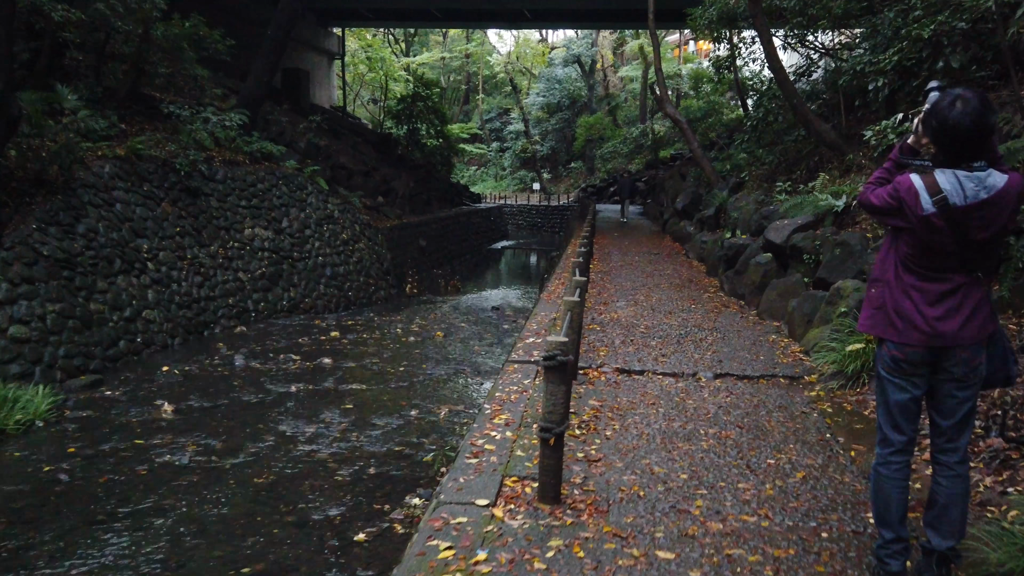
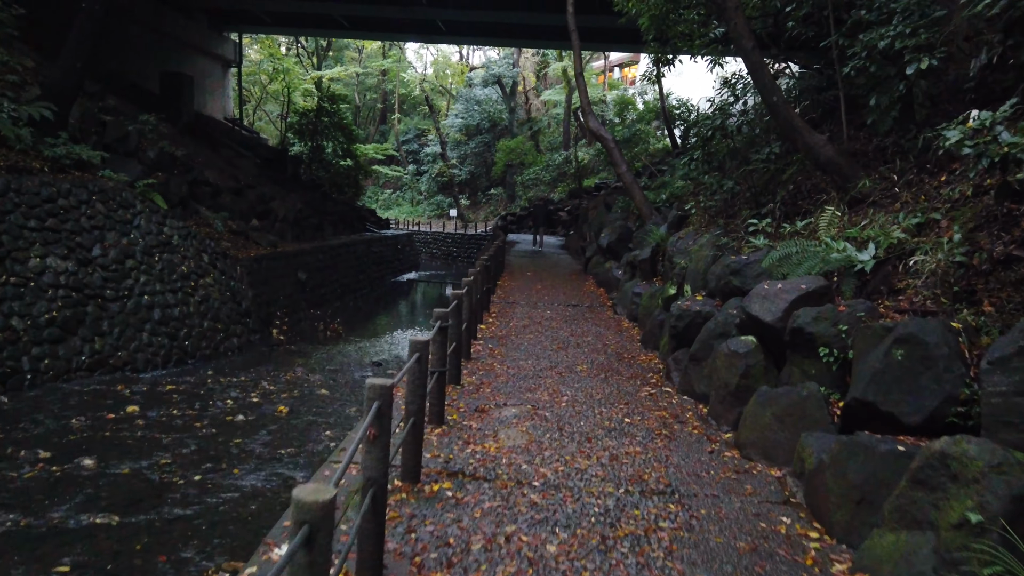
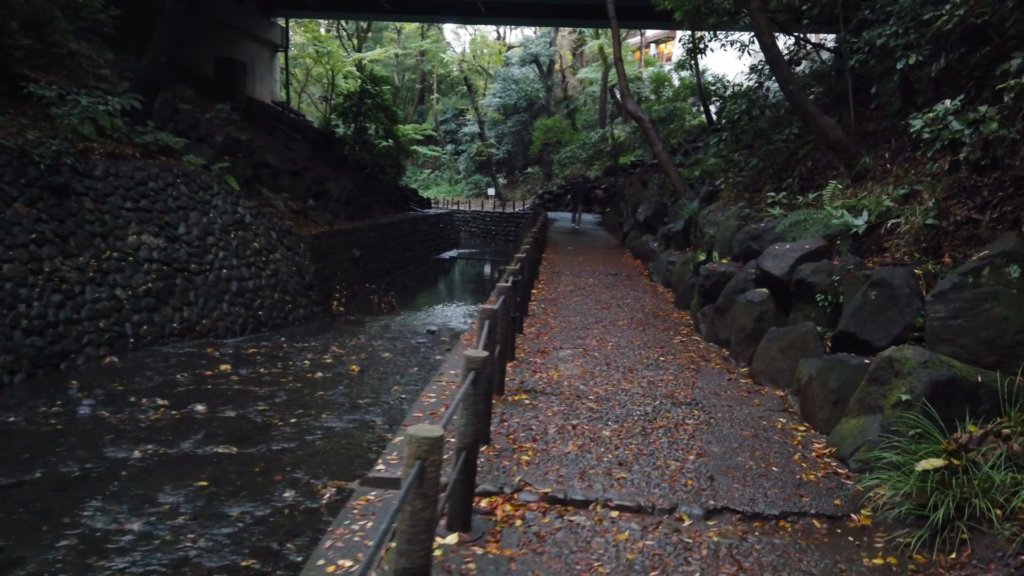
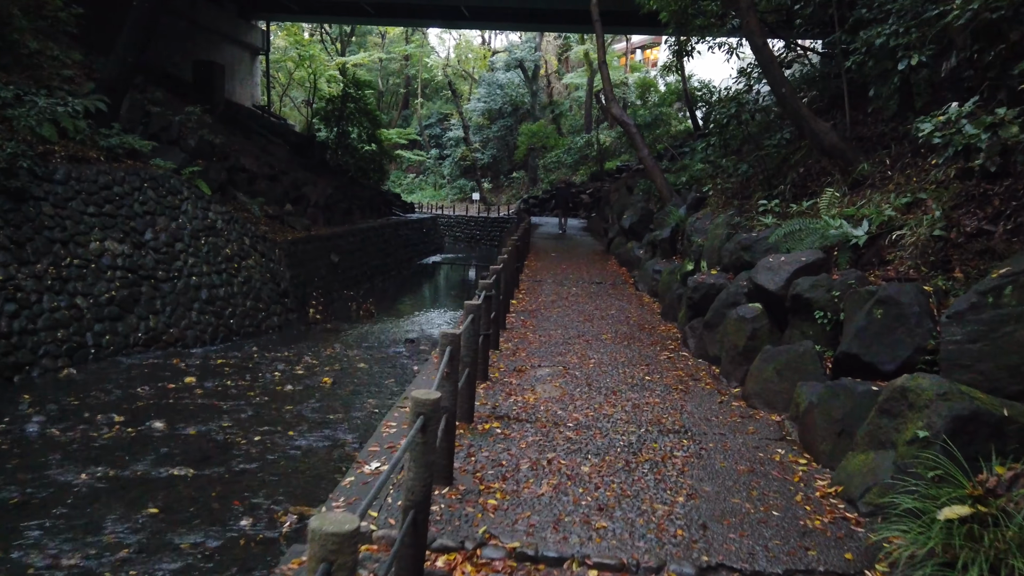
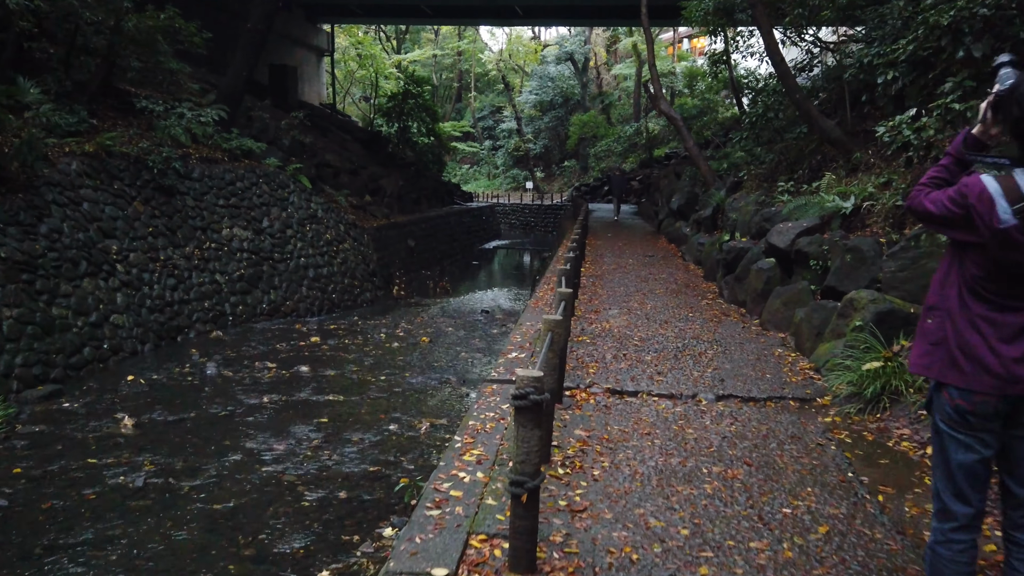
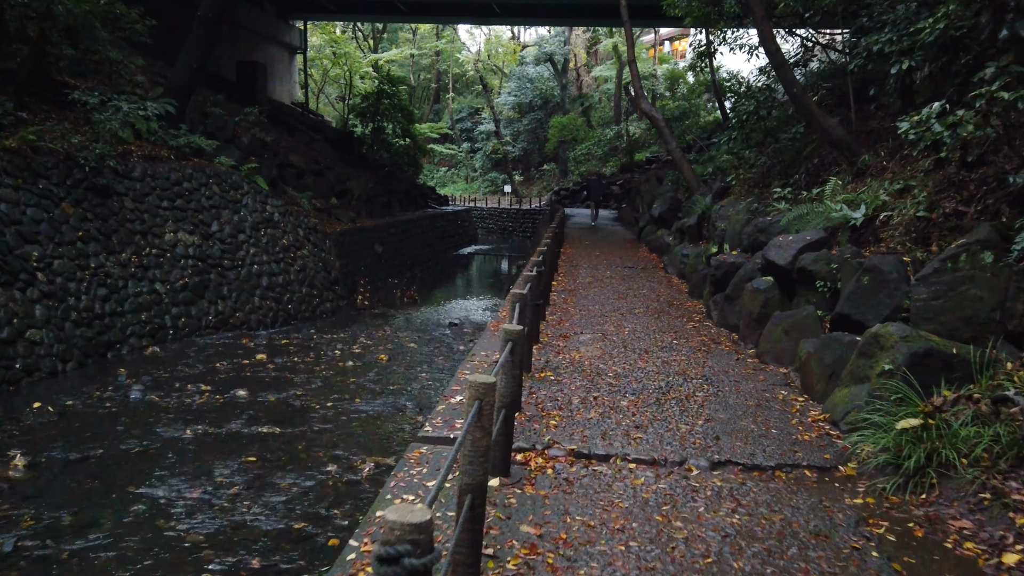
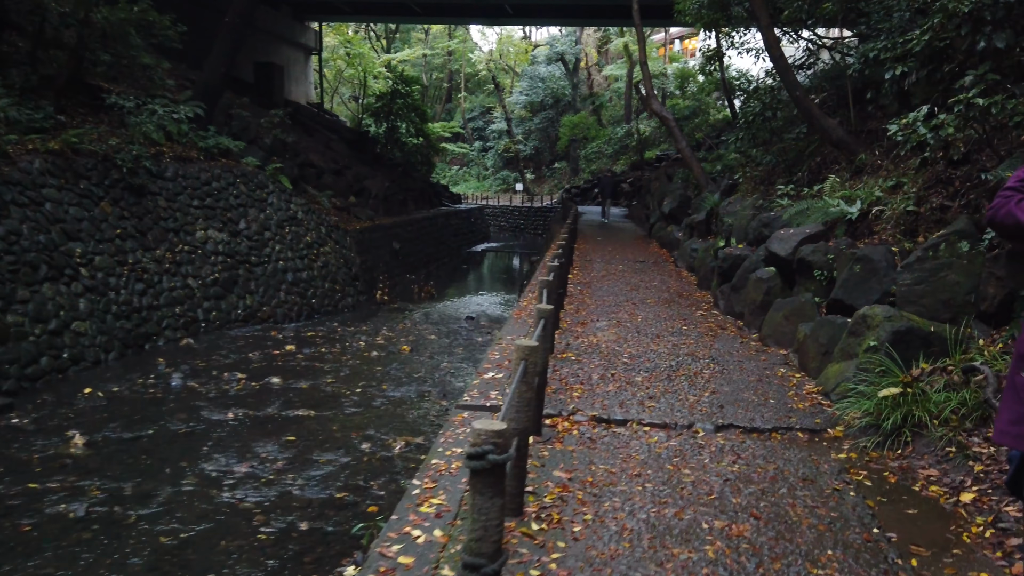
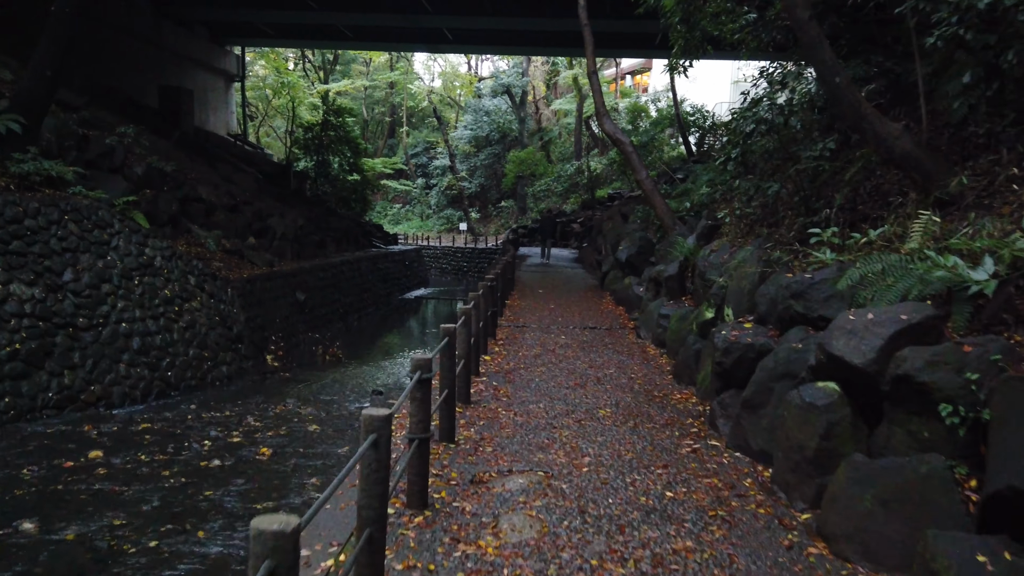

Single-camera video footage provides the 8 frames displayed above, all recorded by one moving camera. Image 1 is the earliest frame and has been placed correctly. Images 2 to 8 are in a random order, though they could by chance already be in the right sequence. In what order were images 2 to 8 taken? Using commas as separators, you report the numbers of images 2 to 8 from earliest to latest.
5, 7, 6, 3, 4, 2, 8
